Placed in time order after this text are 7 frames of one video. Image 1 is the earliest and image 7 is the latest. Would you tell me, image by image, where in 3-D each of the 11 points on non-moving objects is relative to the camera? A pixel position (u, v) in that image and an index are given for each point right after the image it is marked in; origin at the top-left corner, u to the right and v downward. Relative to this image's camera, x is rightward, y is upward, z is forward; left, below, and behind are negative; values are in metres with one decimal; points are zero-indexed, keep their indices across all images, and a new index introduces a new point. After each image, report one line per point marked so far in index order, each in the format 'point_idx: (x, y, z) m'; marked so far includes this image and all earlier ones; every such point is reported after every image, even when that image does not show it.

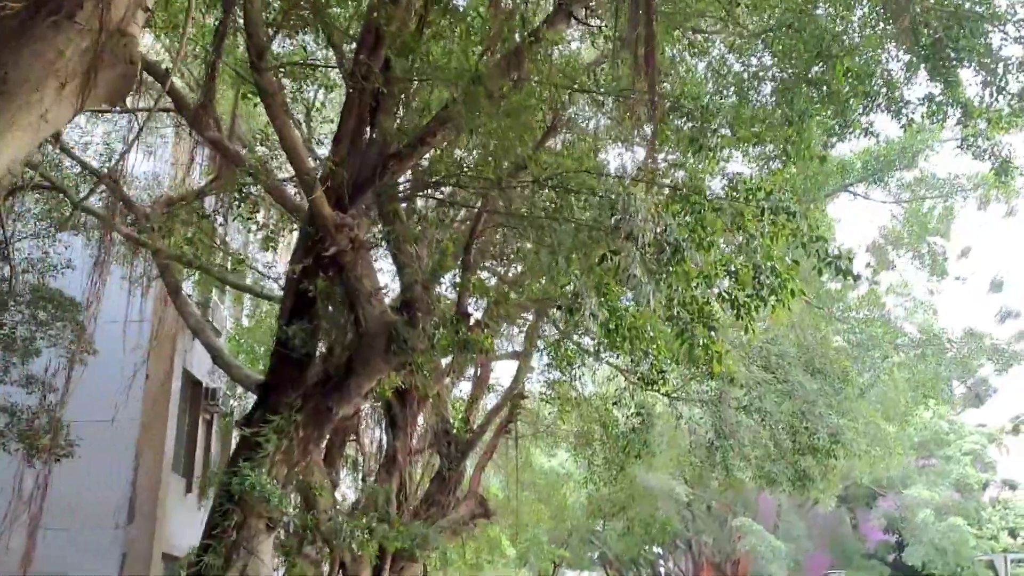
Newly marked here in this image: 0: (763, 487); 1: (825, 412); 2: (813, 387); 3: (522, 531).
0: (+2.6, -2.1, +10.1) m
1: (+3.1, -1.2, +9.6) m
2: (+3.1, -1.0, +9.7) m
3: (+0.1, -4.1, +16.2) m
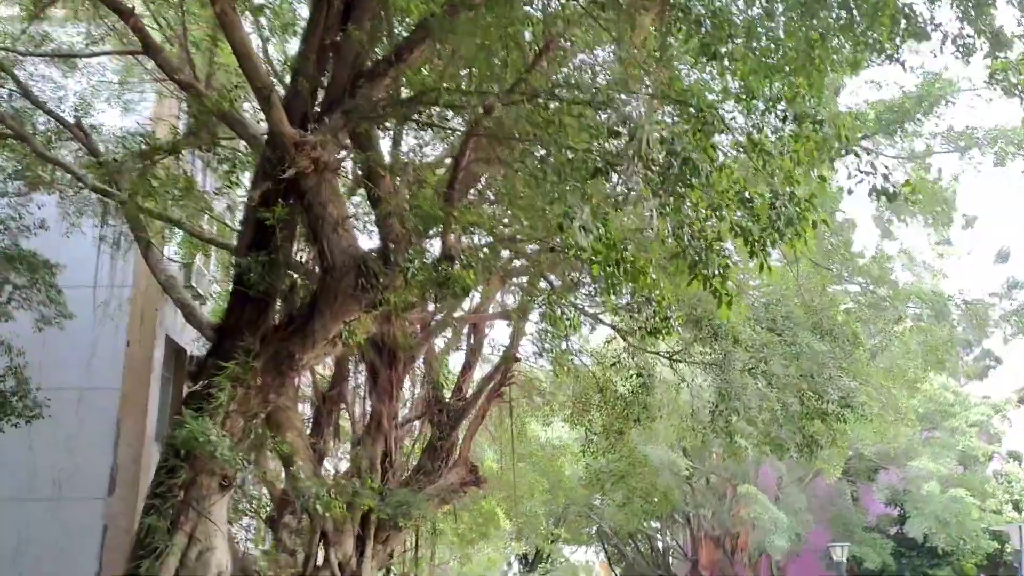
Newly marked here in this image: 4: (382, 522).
0: (+2.6, -1.6, +9.6) m
1: (+3.1, -0.8, +9.1) m
2: (+3.0, -0.6, +9.2) m
3: (+0.1, -3.6, +15.7) m
4: (-1.1, -2.0, +8.1) m
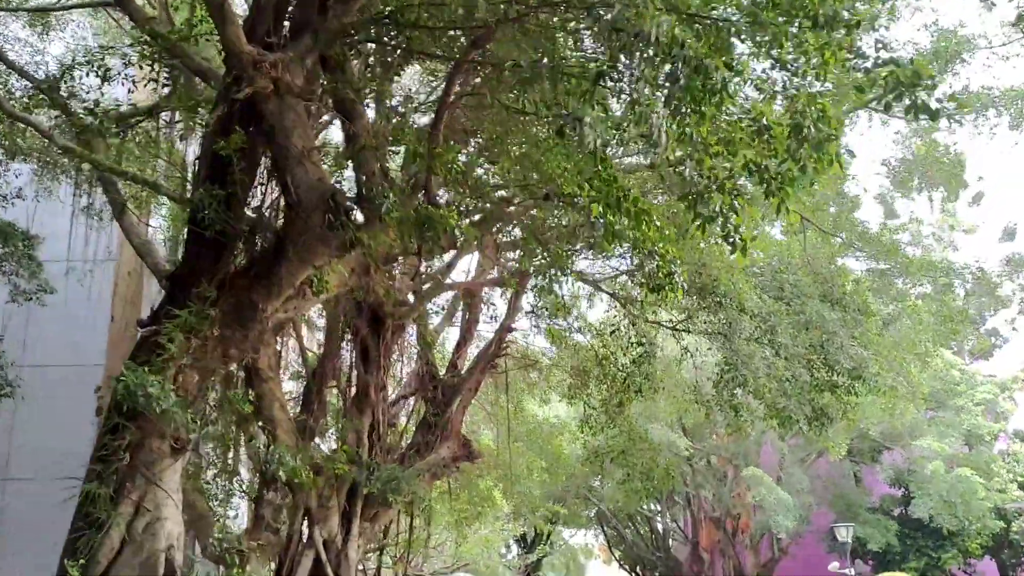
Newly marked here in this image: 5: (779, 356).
0: (+2.5, -1.3, +9.2) m
1: (+3.0, -0.5, +8.7) m
2: (+2.9, -0.3, +8.8) m
3: (0.0, -3.1, +15.4) m
4: (-1.1, -1.7, +7.7) m
5: (+2.4, -0.6, +8.5) m
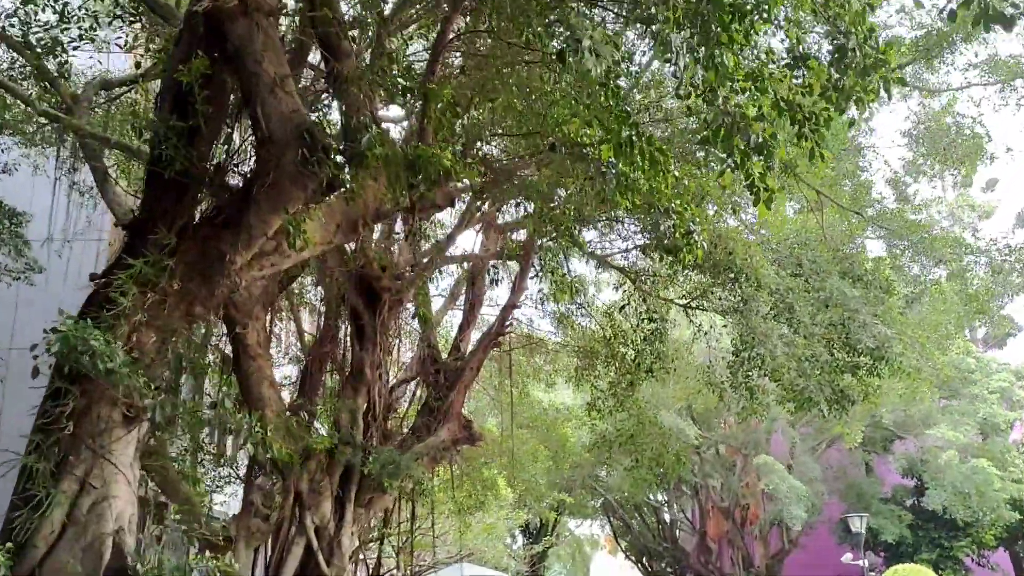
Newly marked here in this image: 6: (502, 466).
0: (+2.6, -1.1, +8.7) m
1: (+3.1, -0.3, +8.2) m
2: (+3.0, 0.0, +8.3) m
3: (+0.1, -2.9, +15.0) m
4: (-1.1, -1.5, +7.3) m
5: (+2.4, -0.4, +8.1) m
6: (-0.2, -2.7, +14.4) m
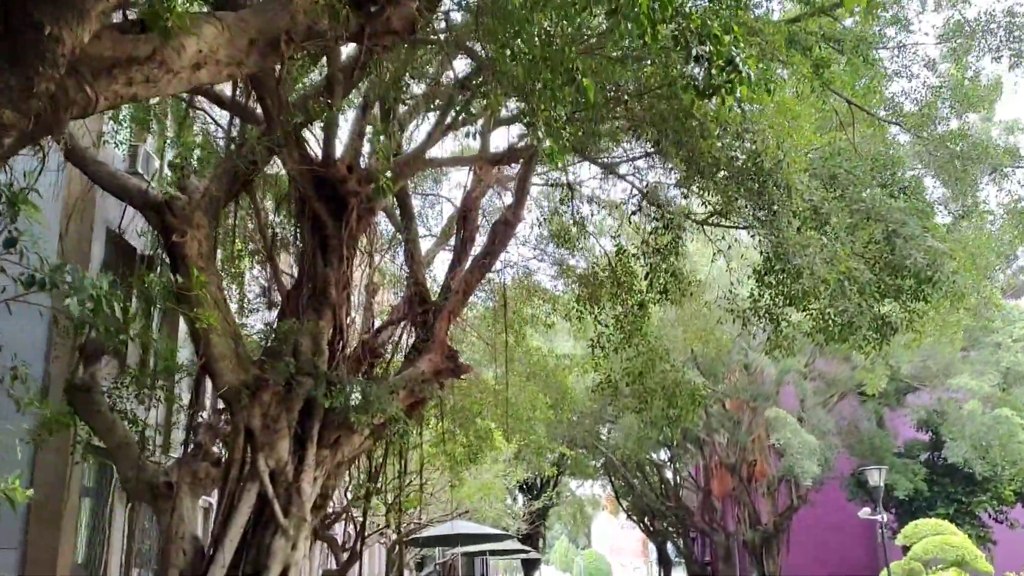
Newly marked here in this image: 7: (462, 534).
0: (+2.5, -0.4, +7.7) m
1: (+3.0, +0.4, +7.1) m
2: (+2.9, +0.6, +7.2) m
3: (0.0, -2.0, +14.0) m
4: (-1.2, -0.9, +6.3) m
5: (+2.3, +0.3, +7.0) m
6: (-0.2, -1.8, +13.4) m
7: (-0.8, -3.7, +14.6) m
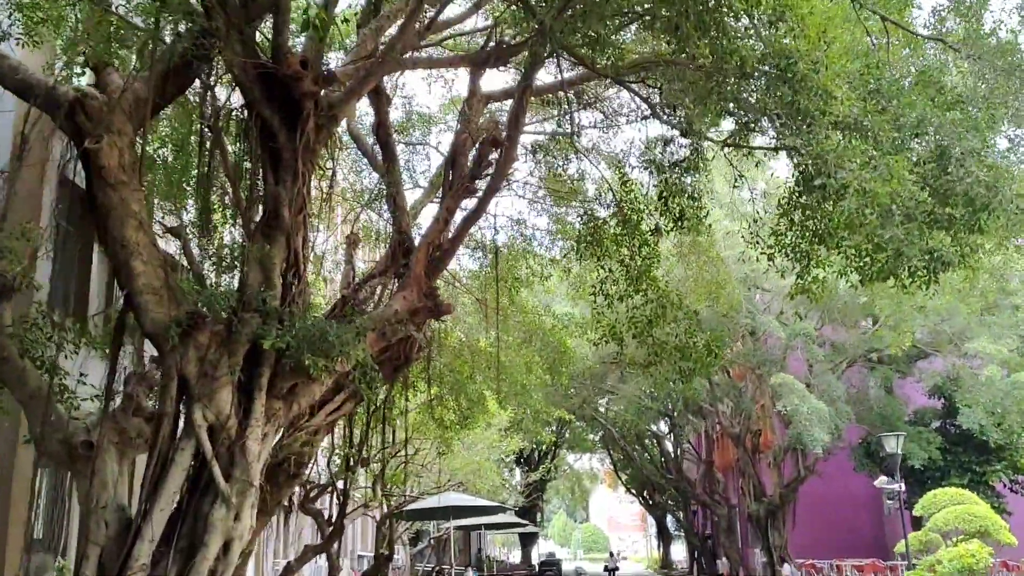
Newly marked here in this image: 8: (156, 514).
0: (+2.4, 0.0, +6.7) m
1: (+2.9, +0.9, +6.1) m
2: (+2.8, +1.1, +6.2) m
3: (0.0, -1.4, +13.0) m
4: (-1.2, -0.5, +5.3) m
5: (+2.3, +0.7, +6.0) m
6: (-0.3, -1.2, +12.4) m
7: (-0.9, -3.1, +13.7) m
8: (-1.7, -1.1, +4.6) m
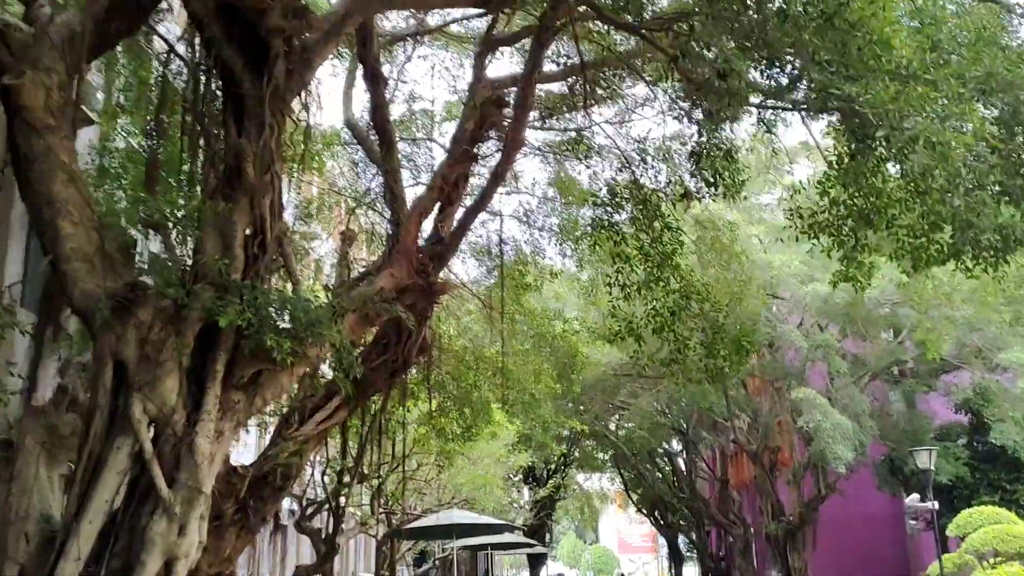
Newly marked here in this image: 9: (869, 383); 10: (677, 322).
0: (+2.5, +0.1, +5.9) m
1: (+3.0, +1.0, +5.3) m
2: (+2.9, +1.2, +5.4) m
3: (+0.1, -1.4, +12.2) m
4: (-1.2, -0.3, +4.5) m
5: (+2.3, +0.8, +5.2) m
6: (-0.2, -1.2, +11.6) m
7: (-0.8, -3.1, +12.8) m
8: (-1.7, -0.9, +3.7) m
9: (+7.4, -2.0, +20.0) m
10: (+1.3, -0.3, +7.6) m
